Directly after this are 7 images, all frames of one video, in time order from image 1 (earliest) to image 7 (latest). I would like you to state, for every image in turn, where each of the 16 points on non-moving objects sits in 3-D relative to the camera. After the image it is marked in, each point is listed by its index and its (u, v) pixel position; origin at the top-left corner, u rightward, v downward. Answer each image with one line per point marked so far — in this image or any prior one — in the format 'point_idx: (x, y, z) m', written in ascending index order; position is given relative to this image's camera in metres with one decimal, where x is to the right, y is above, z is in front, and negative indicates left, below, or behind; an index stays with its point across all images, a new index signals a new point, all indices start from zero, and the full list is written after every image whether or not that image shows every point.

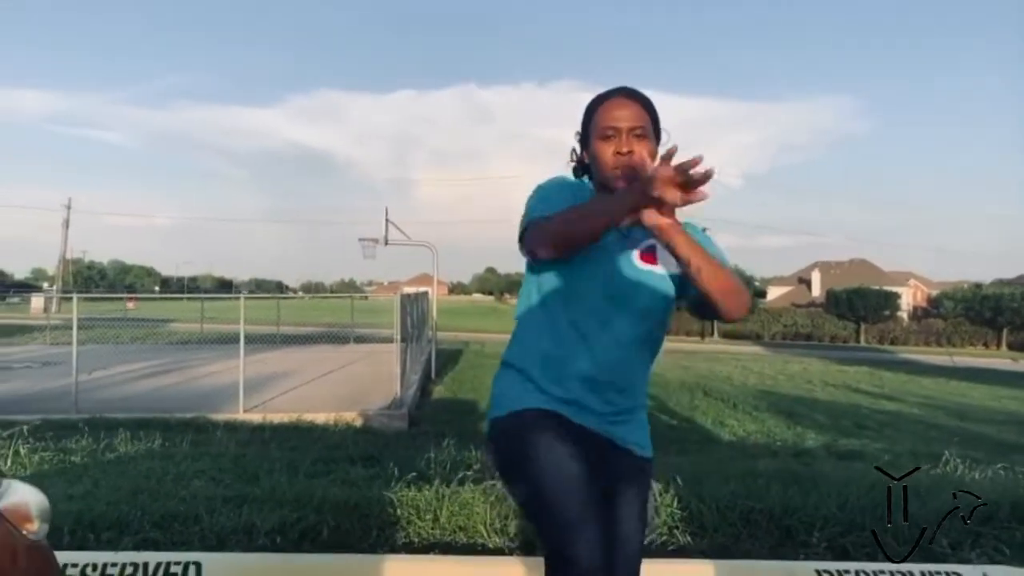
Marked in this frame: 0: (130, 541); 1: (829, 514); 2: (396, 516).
0: (-1.7, -1.1, +4.5) m
1: (+1.7, -1.2, +5.3) m
2: (-0.5, -1.1, +4.8) m
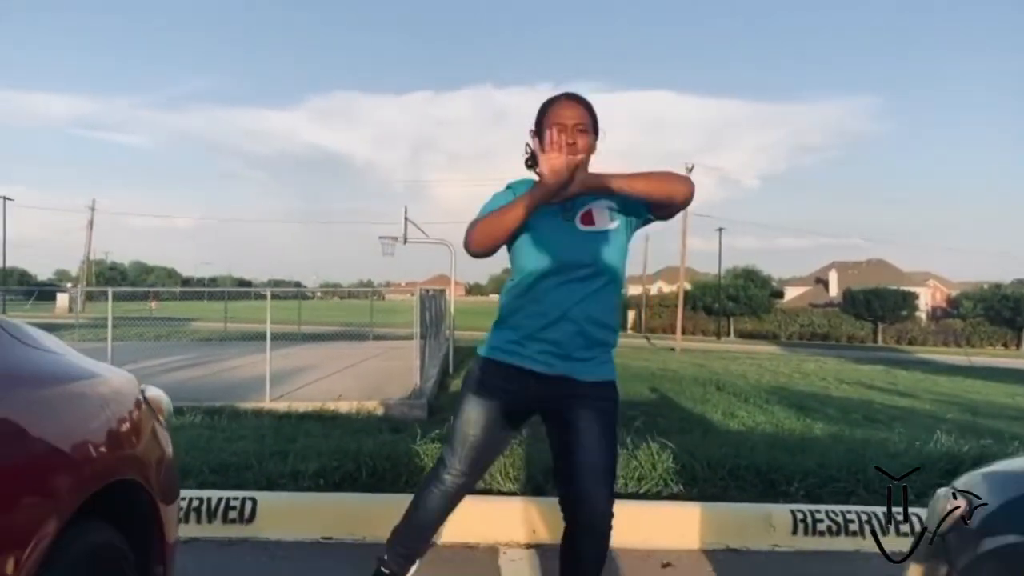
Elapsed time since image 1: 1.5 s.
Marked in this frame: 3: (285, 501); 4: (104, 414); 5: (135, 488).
0: (-1.6, -1.0, +5.2) m
1: (+1.7, -1.1, +5.9) m
2: (-0.5, -1.0, +5.5) m
3: (-1.1, -1.0, +4.9) m
4: (-0.9, -0.3, +2.4) m
5: (-0.9, -0.5, +2.4) m
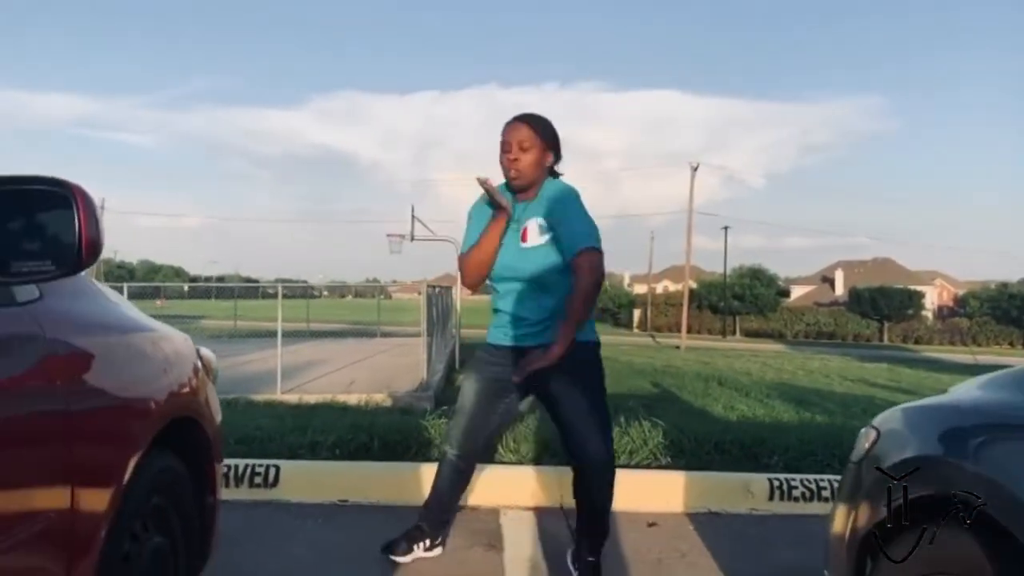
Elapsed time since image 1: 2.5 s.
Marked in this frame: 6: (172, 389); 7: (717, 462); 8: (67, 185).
0: (-1.6, -0.9, +5.7) m
1: (+1.7, -1.0, +6.4) m
2: (-0.5, -0.9, +6.0) m
3: (-1.1, -0.9, +5.4) m
4: (-0.9, -0.2, +2.8) m
5: (-0.9, -0.4, +2.9) m
6: (-0.9, -0.3, +2.8) m
7: (+1.3, -1.1, +6.3) m
8: (-0.8, +0.2, +2.0) m
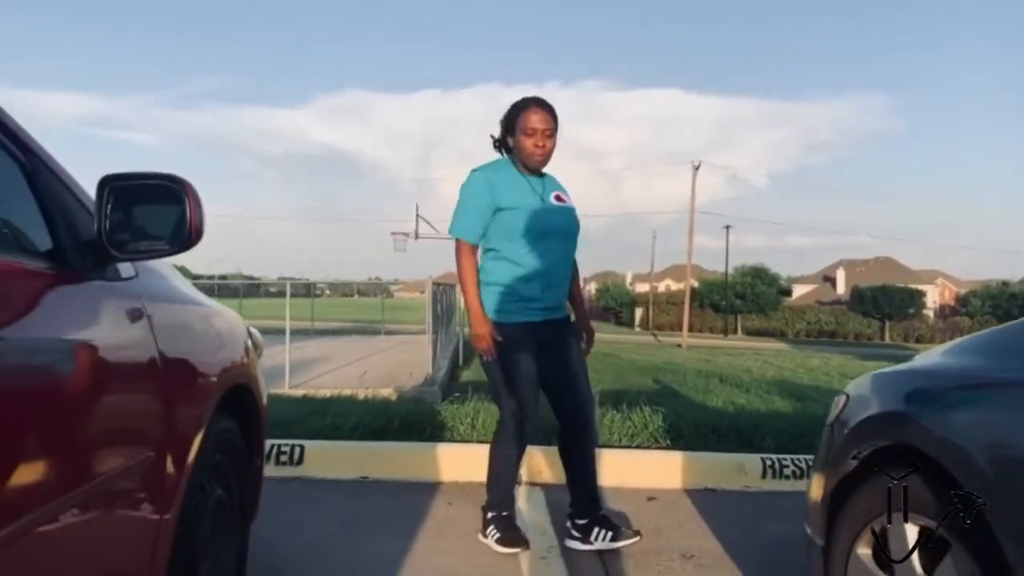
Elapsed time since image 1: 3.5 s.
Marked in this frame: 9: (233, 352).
0: (-1.6, -0.9, +6.1) m
1: (+1.8, -0.9, +6.8) m
2: (-0.4, -0.8, +6.4) m
3: (-1.0, -0.9, +5.8) m
4: (-0.9, -0.2, +3.2) m
5: (-0.8, -0.3, +3.2) m
6: (-0.9, -0.2, +3.1) m
7: (+1.3, -1.0, +6.7) m
8: (-0.7, +0.2, +2.3) m
9: (-0.9, -0.2, +3.2) m
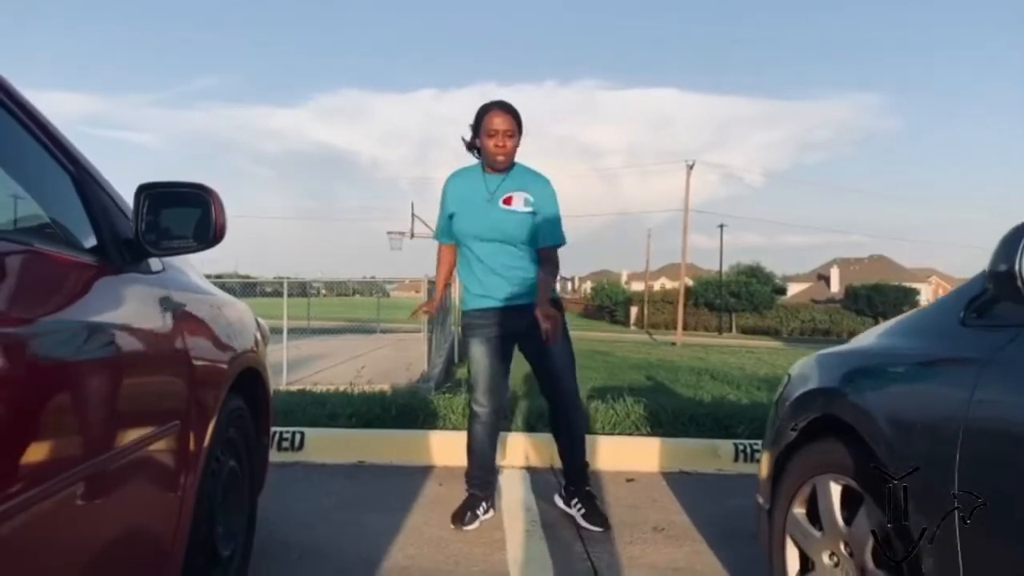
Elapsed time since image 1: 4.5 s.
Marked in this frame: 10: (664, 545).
0: (-1.7, -0.9, +6.5) m
1: (+1.7, -0.9, +7.2) m
2: (-0.5, -0.8, +6.7) m
3: (-1.1, -0.9, +6.1) m
4: (-1.0, -0.1, +3.6) m
5: (-0.9, -0.3, +3.6) m
6: (-0.9, -0.2, +3.5) m
7: (+1.2, -1.0, +7.0) m
8: (-0.8, +0.3, +2.7) m
9: (-0.9, -0.2, +3.6) m
10: (+0.7, -1.1, +4.4) m
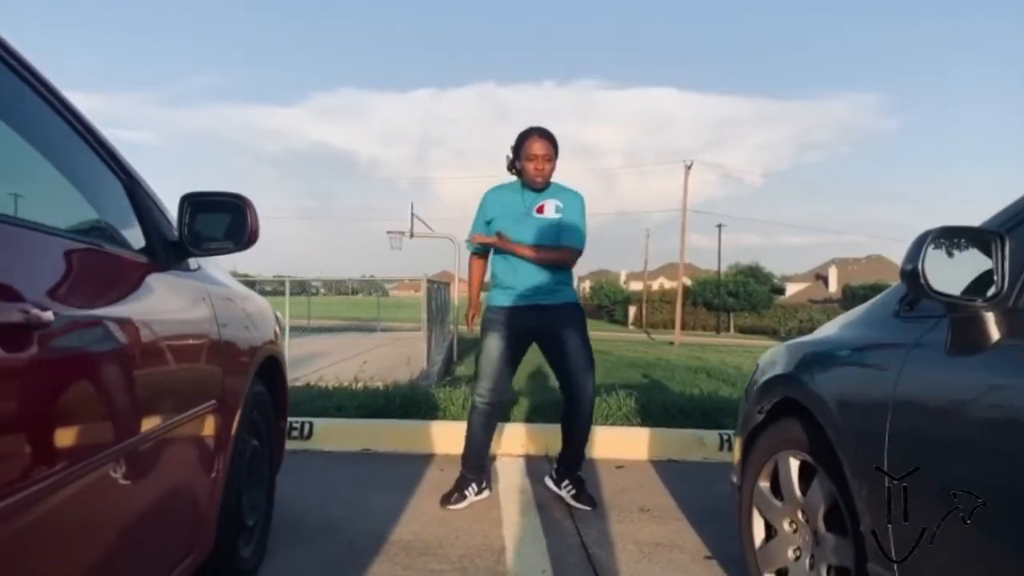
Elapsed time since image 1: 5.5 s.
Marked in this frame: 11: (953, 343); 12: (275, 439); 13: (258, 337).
0: (-1.7, -0.8, +6.8) m
1: (+1.7, -0.9, +7.5) m
2: (-0.5, -0.8, +7.1) m
3: (-1.1, -0.8, +6.5) m
4: (-1.0, -0.1, +3.9) m
5: (-0.9, -0.3, +4.0) m
6: (-0.9, -0.2, +3.9) m
7: (+1.2, -1.0, +7.4) m
8: (-0.8, +0.3, +3.1) m
9: (-0.9, -0.2, +4.0) m
10: (+0.6, -1.1, +4.8) m
11: (+1.0, -0.1, +2.4) m
12: (-0.9, -0.6, +4.0) m
13: (-0.9, -0.2, +3.8) m
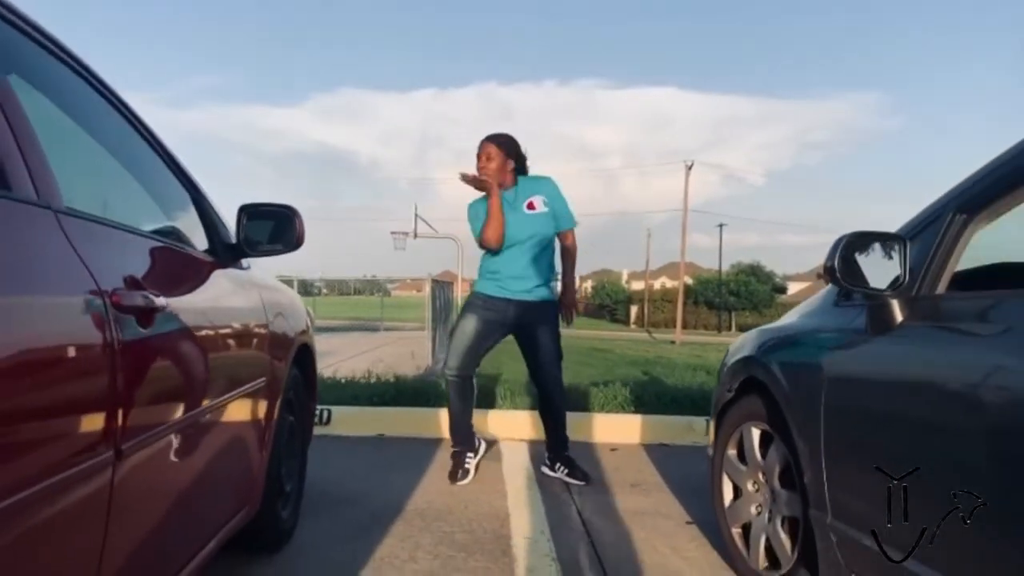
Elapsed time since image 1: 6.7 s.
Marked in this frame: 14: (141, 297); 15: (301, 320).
0: (-1.7, -0.8, +7.4) m
1: (+1.7, -0.9, +8.1) m
2: (-0.5, -0.8, +7.6) m
3: (-1.1, -0.8, +7.0) m
4: (-1.0, -0.1, +4.5) m
5: (-0.9, -0.3, +4.5) m
6: (-0.9, -0.2, +4.4) m
7: (+1.2, -1.0, +7.9) m
8: (-0.8, +0.3, +3.6) m
9: (-0.9, -0.2, +4.5) m
10: (+0.7, -1.1, +5.3) m
11: (+1.0, -0.1, +3.0) m
12: (-0.9, -0.6, +4.5) m
13: (-0.9, -0.2, +4.3) m
14: (-0.9, 0.0, +2.5) m
15: (-0.9, -0.1, +4.5) m
